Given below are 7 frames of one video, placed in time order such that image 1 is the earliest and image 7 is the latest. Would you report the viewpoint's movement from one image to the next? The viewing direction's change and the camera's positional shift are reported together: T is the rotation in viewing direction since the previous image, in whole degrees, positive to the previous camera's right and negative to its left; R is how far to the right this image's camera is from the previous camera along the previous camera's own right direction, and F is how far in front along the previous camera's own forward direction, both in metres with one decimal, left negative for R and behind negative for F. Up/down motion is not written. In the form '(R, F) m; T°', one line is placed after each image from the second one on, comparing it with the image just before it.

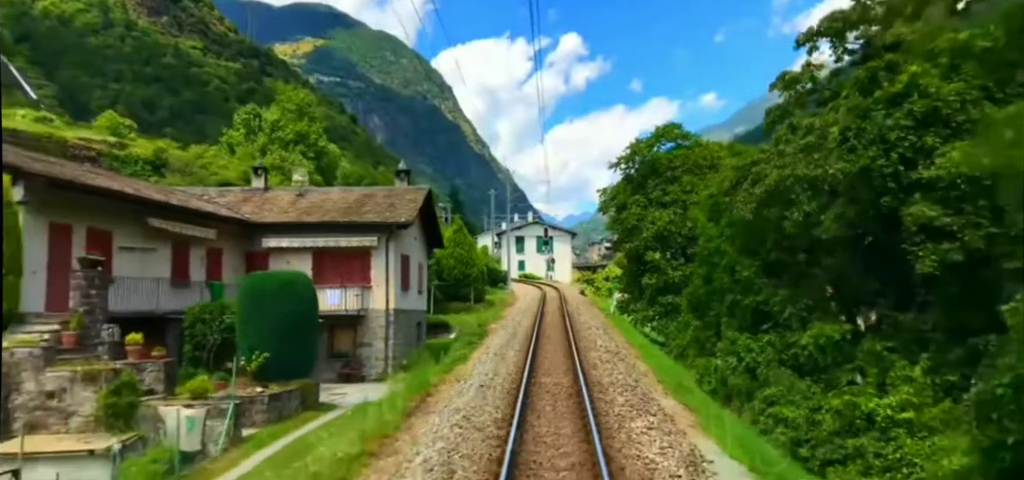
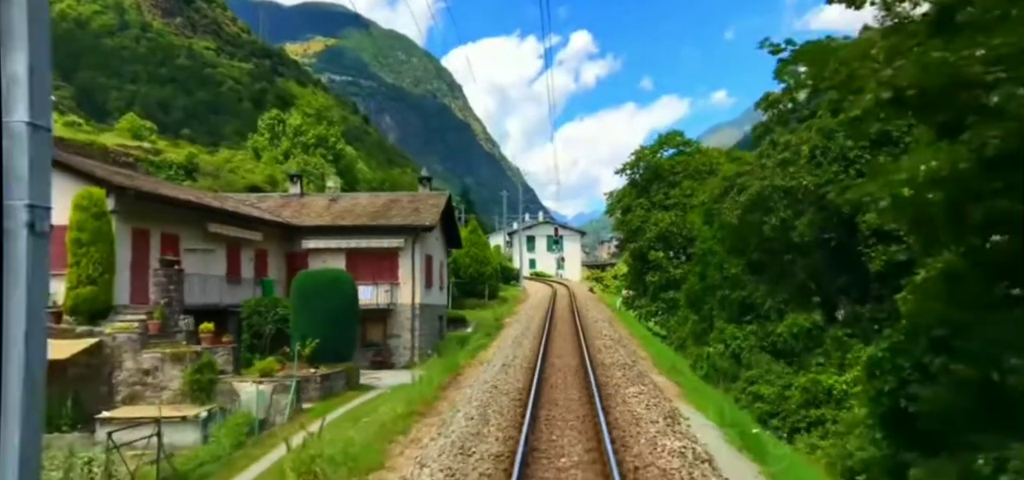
(0.0, -0.6) m; -1°
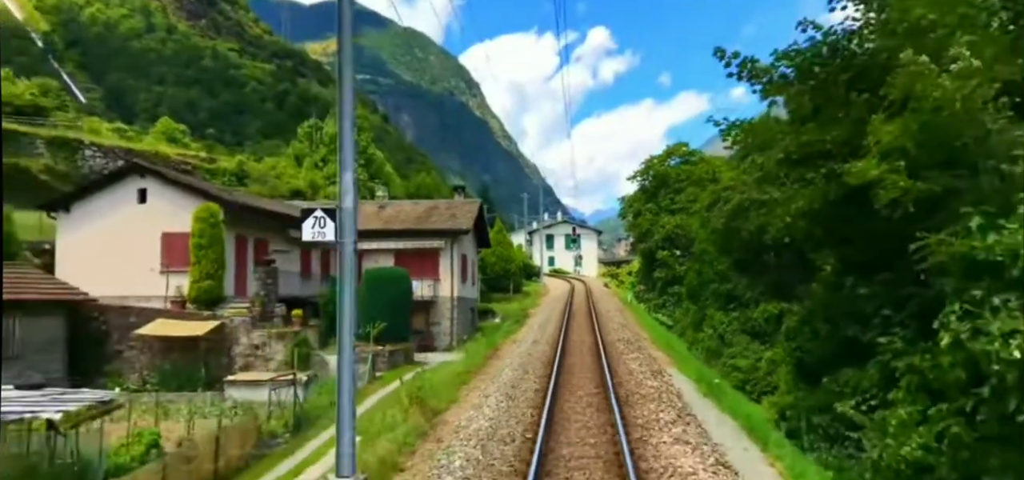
(-0.1, -1.0) m; -2°
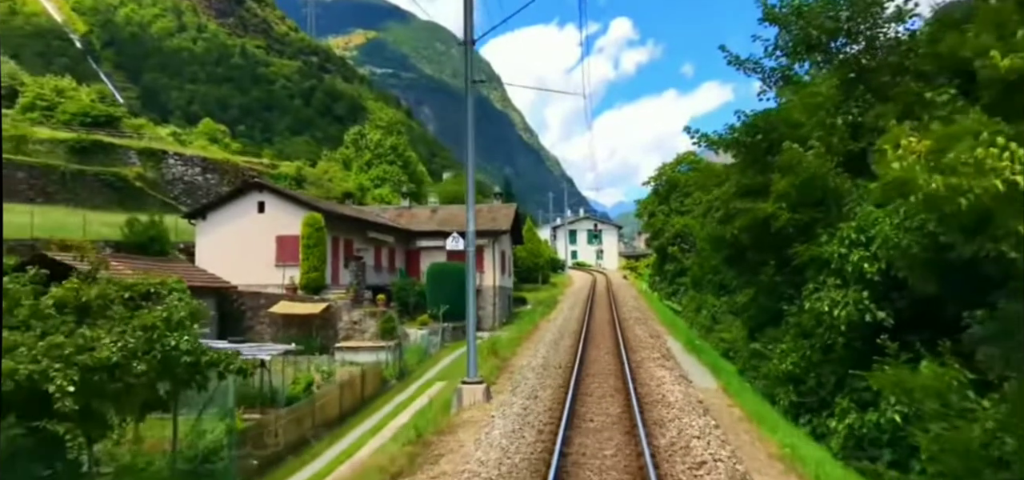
(-0.2, -1.4) m; -2°
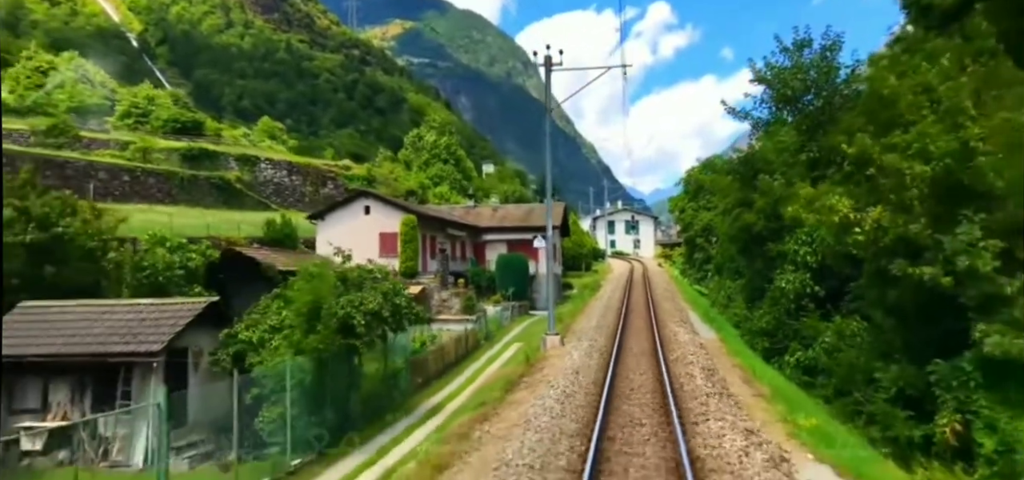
(-0.2, -1.7) m; -3°
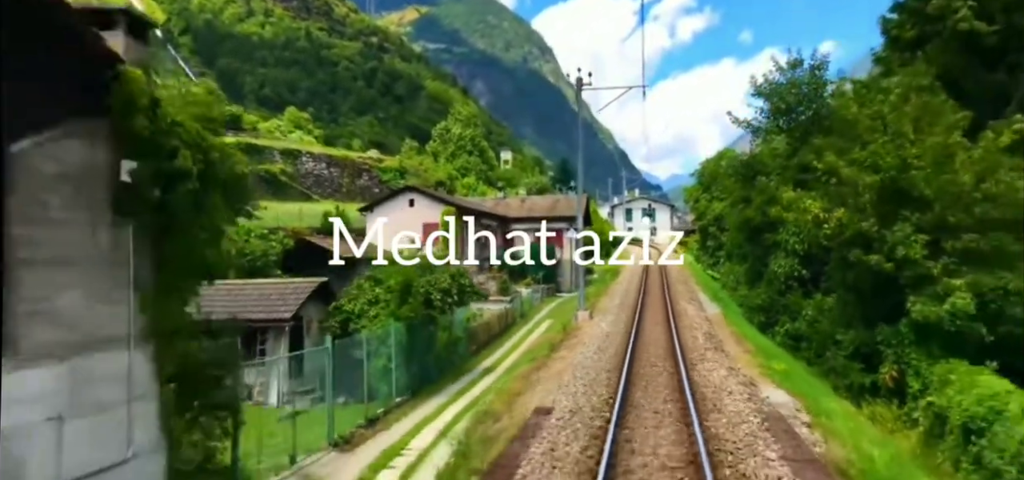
(-0.2, -1.0) m; -2°
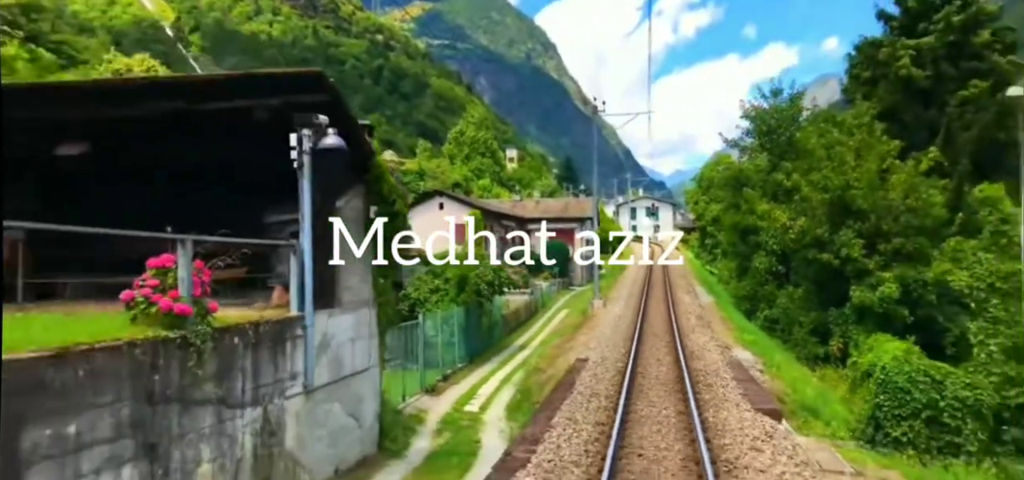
(-0.3, -1.2) m; 0°
